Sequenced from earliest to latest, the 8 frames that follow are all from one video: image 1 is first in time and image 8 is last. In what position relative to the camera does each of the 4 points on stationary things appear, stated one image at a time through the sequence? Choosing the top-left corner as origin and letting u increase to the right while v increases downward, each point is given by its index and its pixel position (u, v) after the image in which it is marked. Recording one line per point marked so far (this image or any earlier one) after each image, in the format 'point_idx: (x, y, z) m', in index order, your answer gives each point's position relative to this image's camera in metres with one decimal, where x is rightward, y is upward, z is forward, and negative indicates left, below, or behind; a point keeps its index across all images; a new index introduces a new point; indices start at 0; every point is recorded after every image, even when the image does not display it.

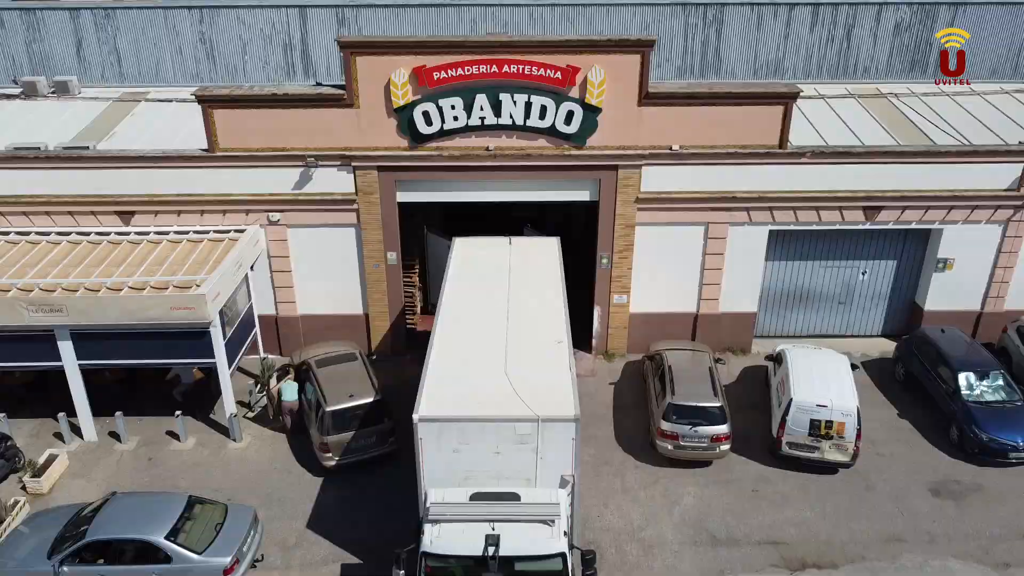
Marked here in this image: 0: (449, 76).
0: (-1.4, +4.6, +17.3) m
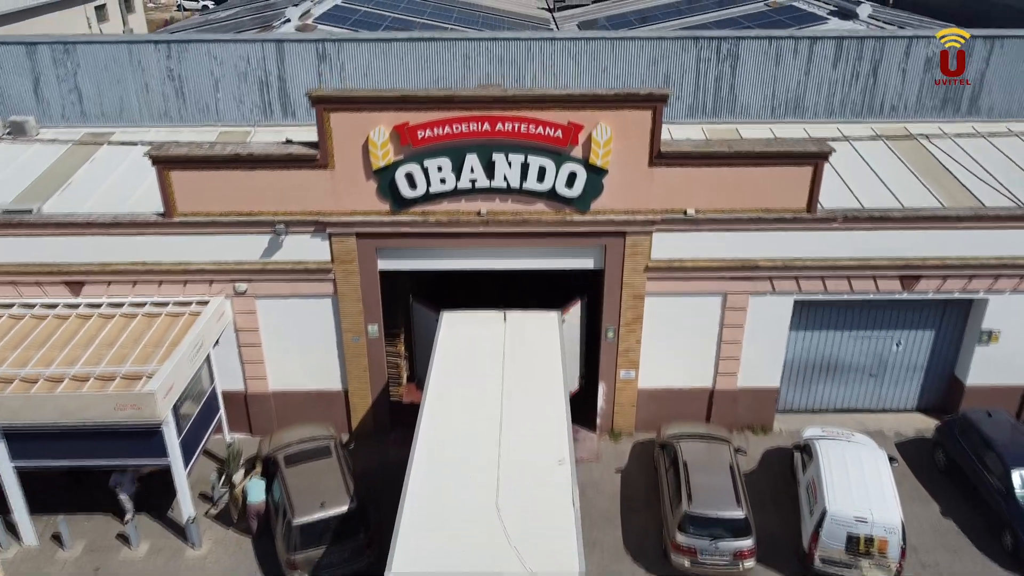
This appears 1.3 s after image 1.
0: (-1.5, +3.0, +15.3) m
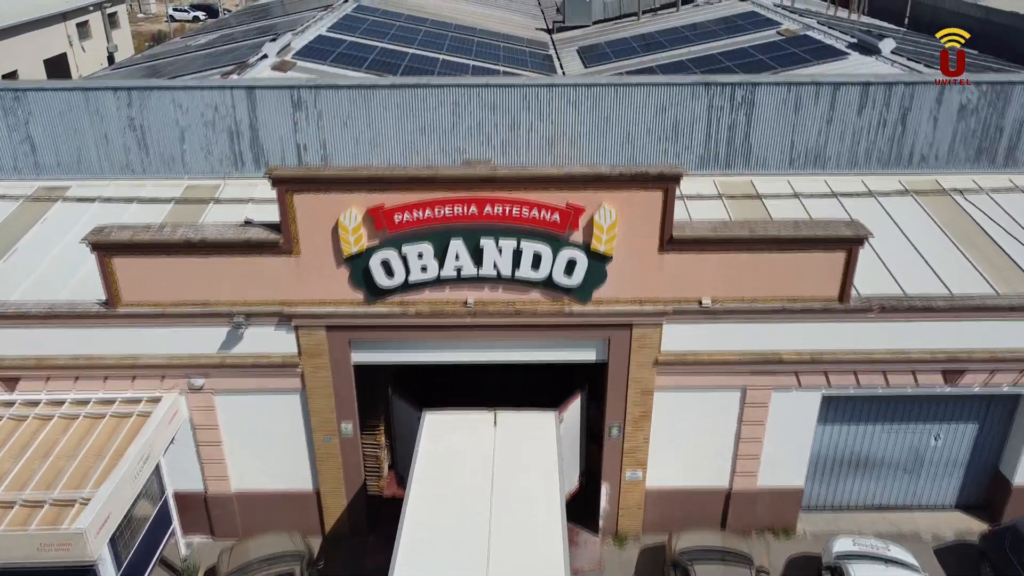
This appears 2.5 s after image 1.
0: (-1.6, +1.2, +13.3) m
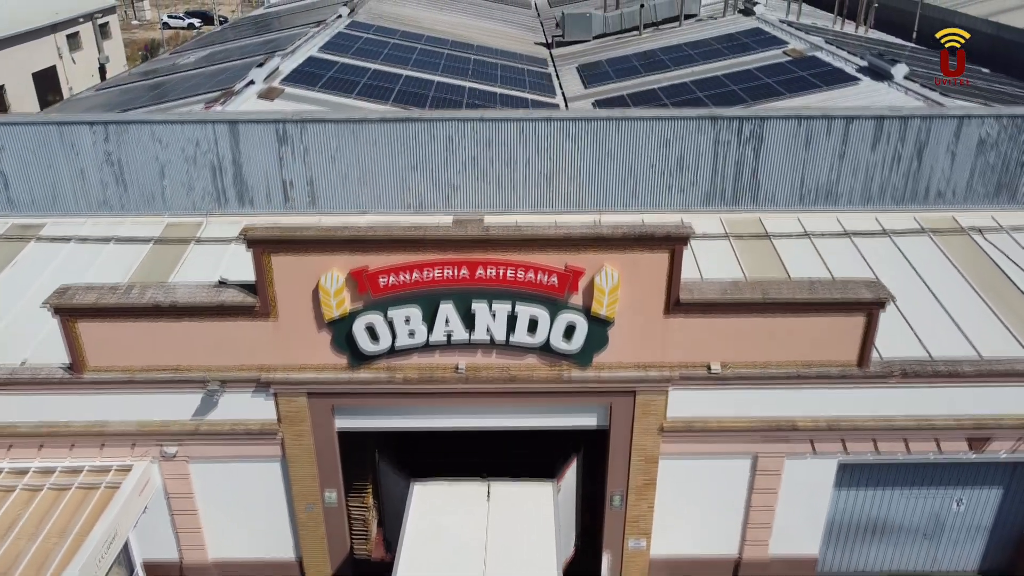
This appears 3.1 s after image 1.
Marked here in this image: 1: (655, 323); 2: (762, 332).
0: (-1.7, +0.1, +12.4) m
1: (+2.3, -0.6, +12.9) m
2: (+4.1, -0.7, +13.0) m
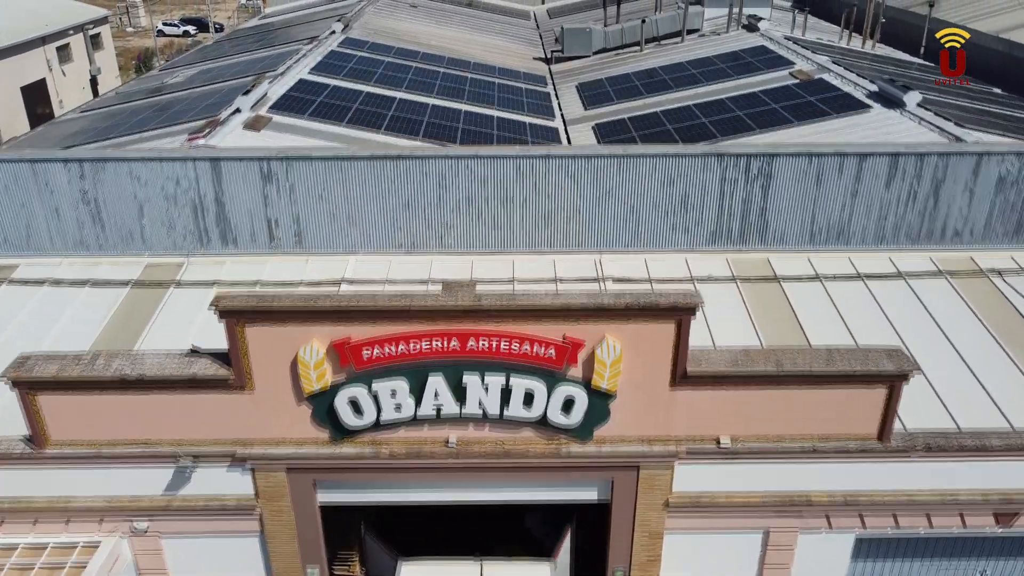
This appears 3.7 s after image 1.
0: (-1.8, -0.9, +11.4) m
1: (+2.2, -1.6, +11.9) m
2: (+4.0, -1.8, +12.1) m
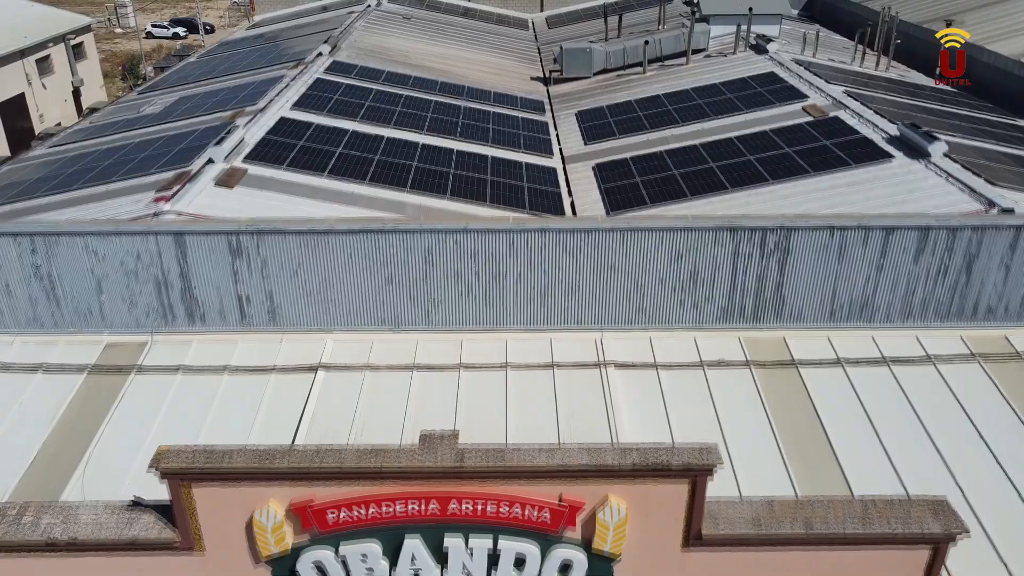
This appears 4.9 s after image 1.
0: (-2.0, -2.8, +9.9) m
1: (+2.1, -3.5, +10.4) m
2: (+3.9, -3.7, +10.5) m
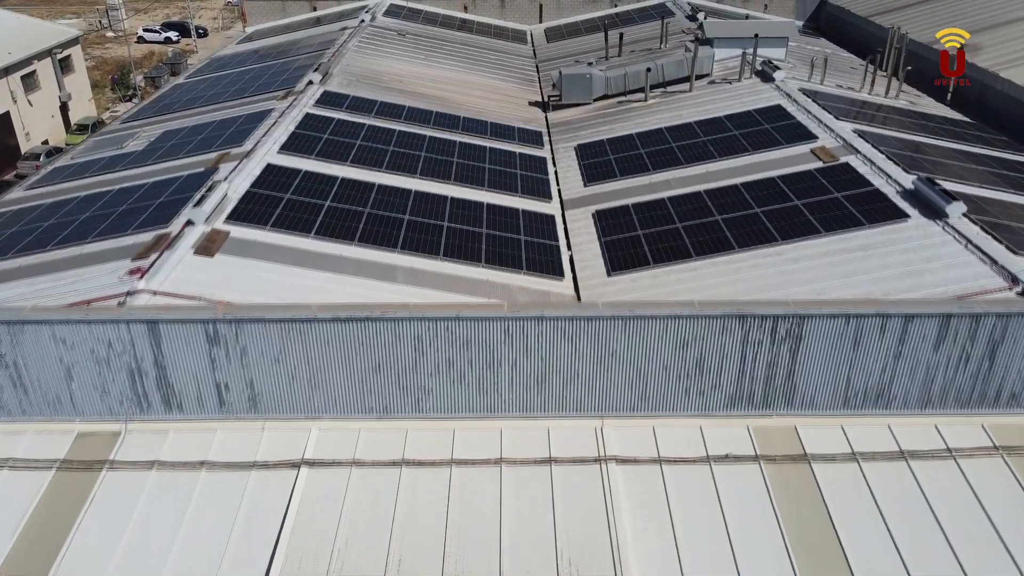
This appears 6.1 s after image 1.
0: (-2.1, -4.7, +9.0) m
1: (+2.0, -5.4, +9.5) m
2: (+3.8, -5.6, +9.6) m
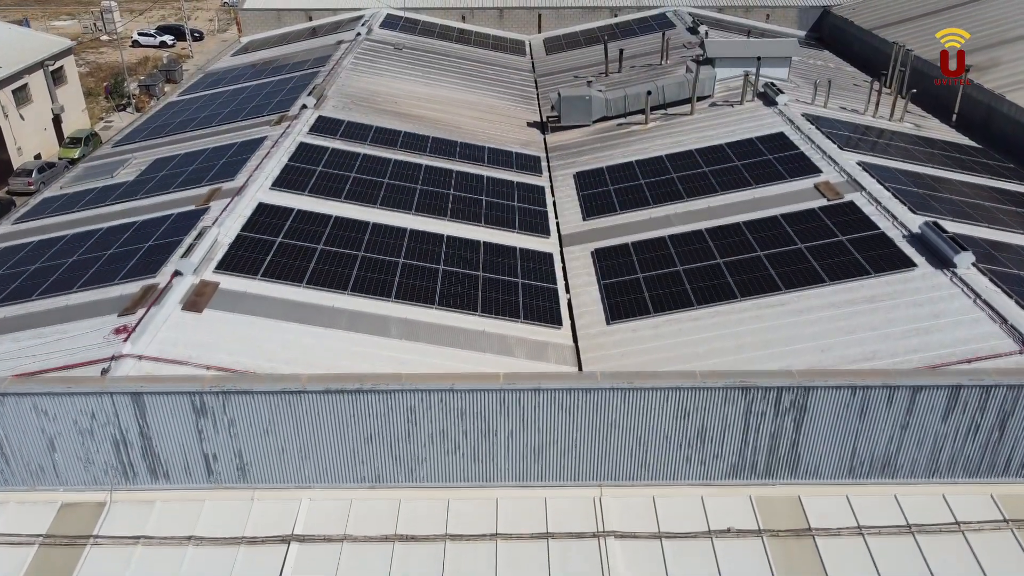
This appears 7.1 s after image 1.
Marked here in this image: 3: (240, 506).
0: (-2.1, -6.2, +8.5) m
1: (+1.9, -6.8, +9.1) m
2: (+3.7, -7.0, +9.2) m
3: (-5.4, -4.3, +15.8) m
